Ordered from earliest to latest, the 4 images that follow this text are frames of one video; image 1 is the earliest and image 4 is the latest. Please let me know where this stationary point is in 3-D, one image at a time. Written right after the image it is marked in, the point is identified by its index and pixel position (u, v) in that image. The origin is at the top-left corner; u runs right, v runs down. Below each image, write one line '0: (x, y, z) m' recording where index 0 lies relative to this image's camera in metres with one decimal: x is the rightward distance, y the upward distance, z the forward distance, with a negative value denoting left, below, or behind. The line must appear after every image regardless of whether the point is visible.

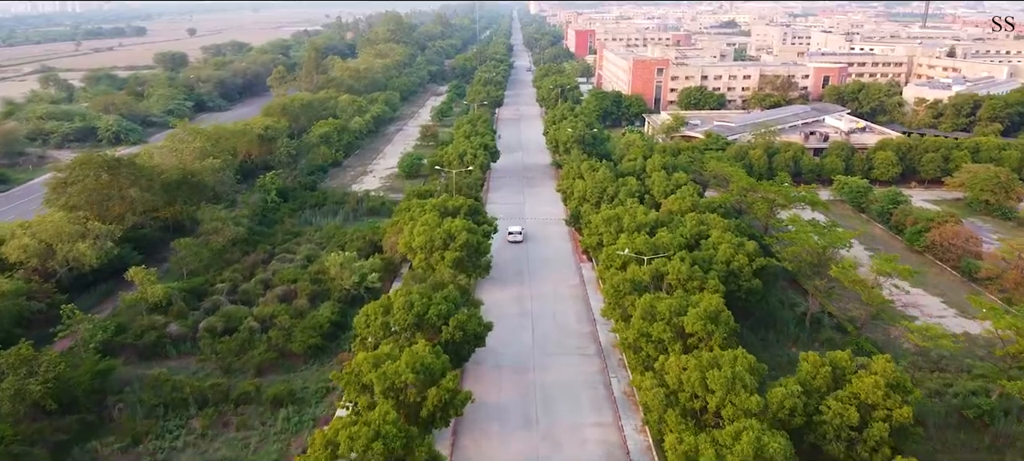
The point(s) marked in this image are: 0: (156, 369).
0: (-9.3, -3.6, +17.6) m
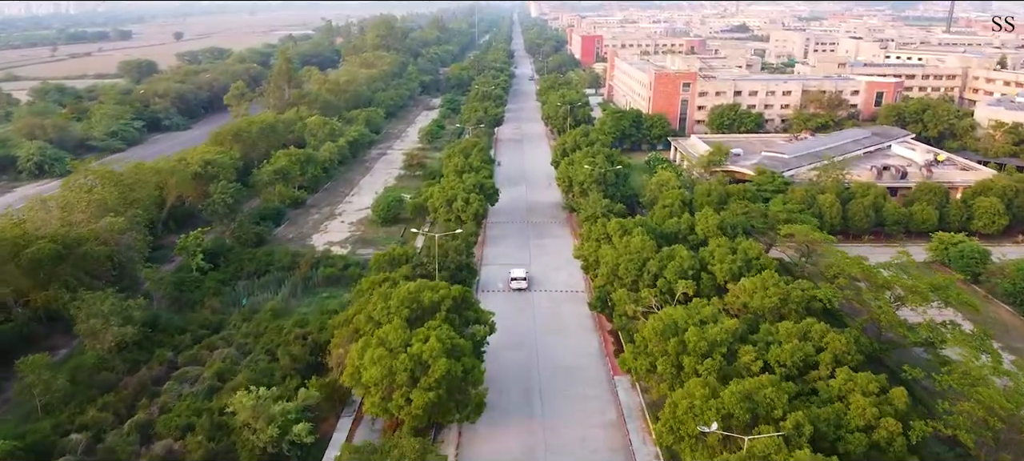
0: (-9.2, -6.1, +10.4) m
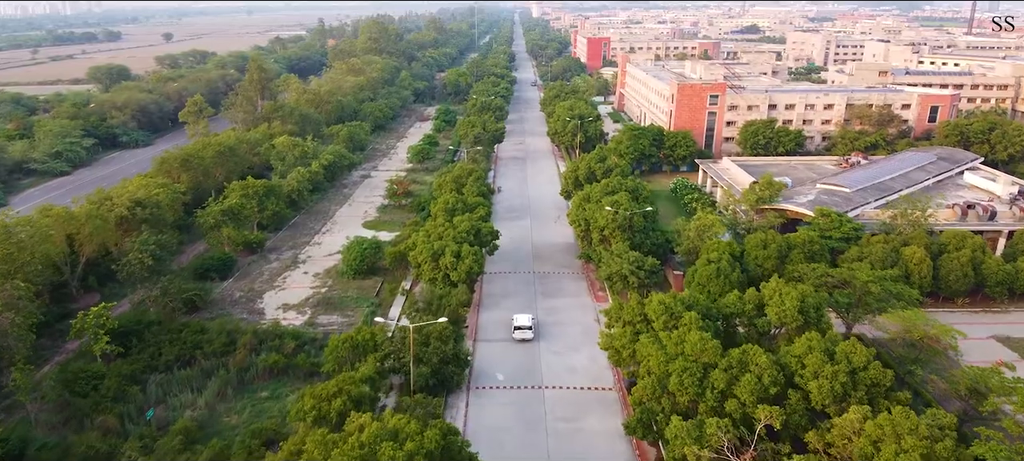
0: (-9.1, -8.0, +5.0) m
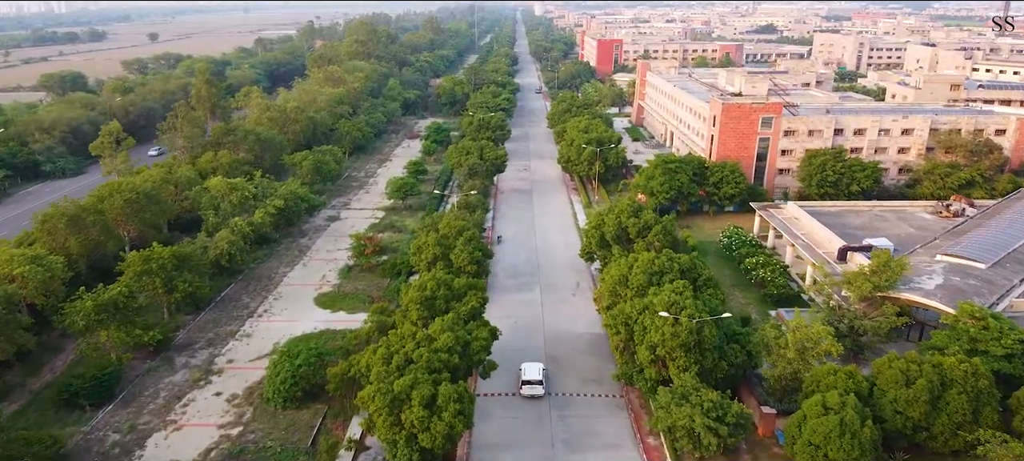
0: (-9.0, -10.5, -2.0) m
